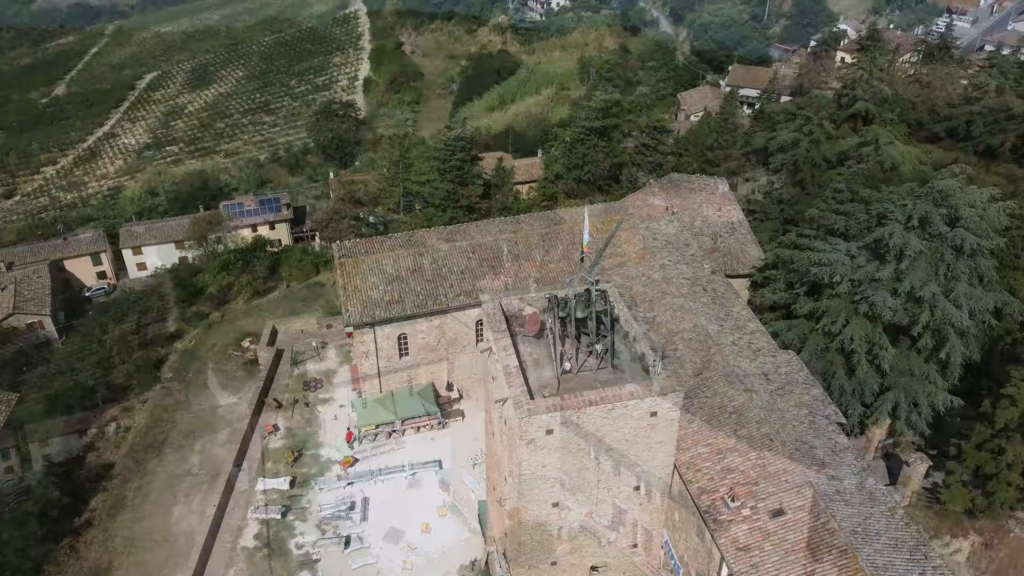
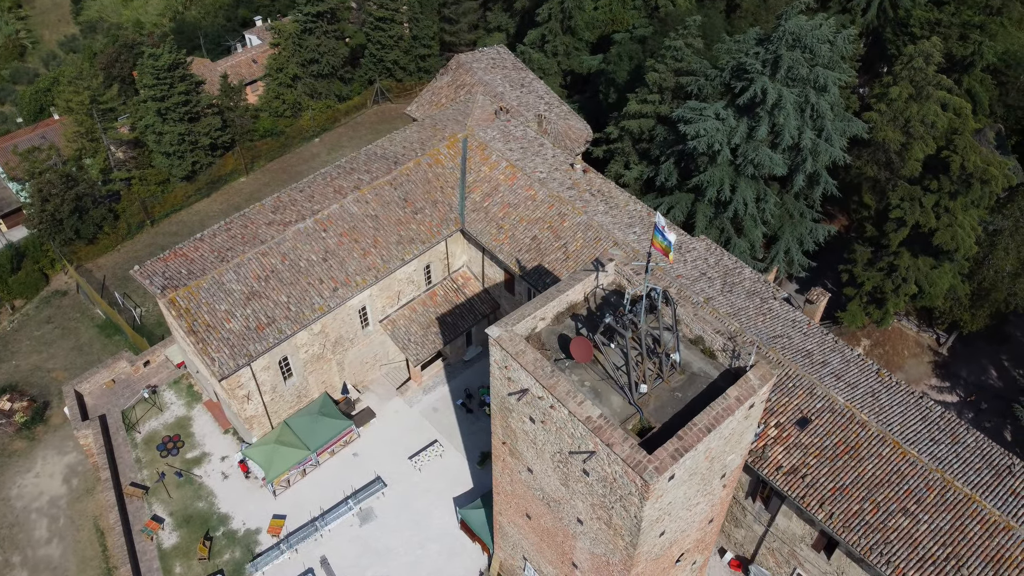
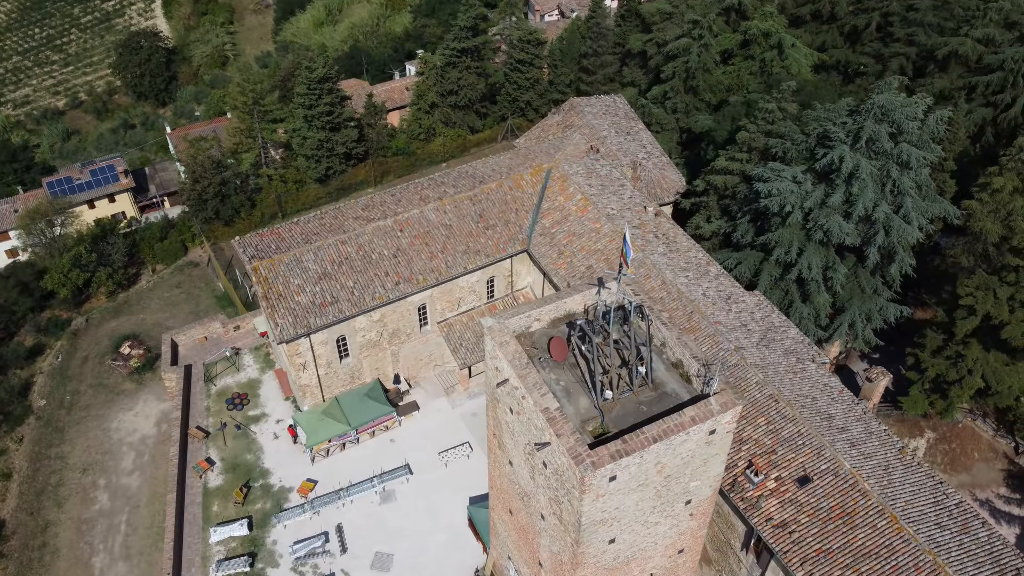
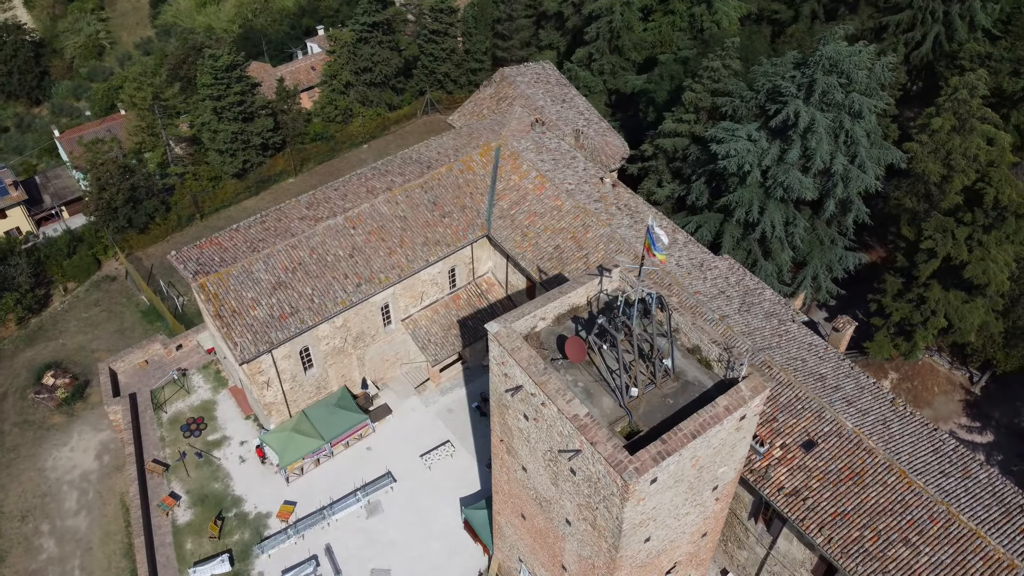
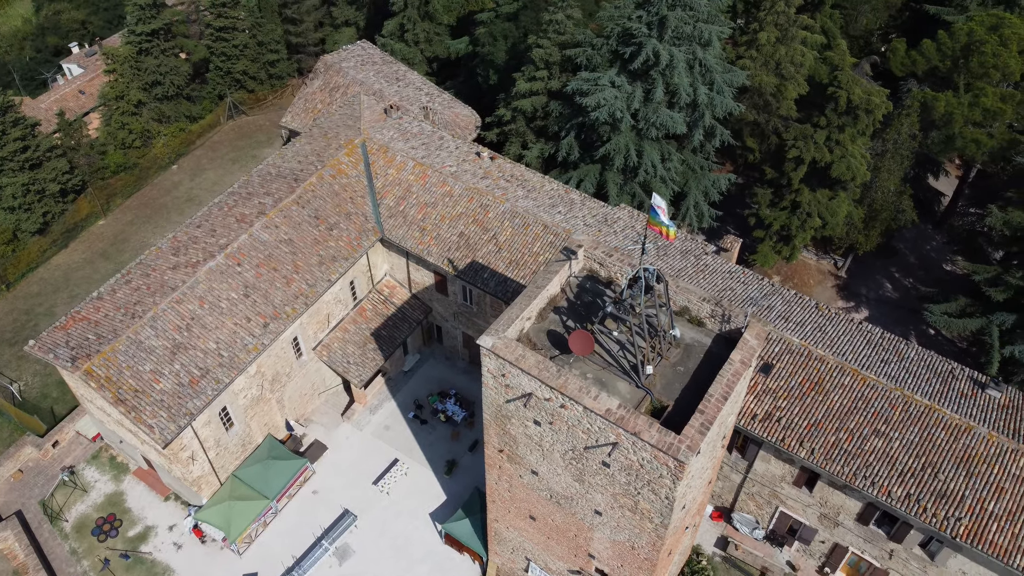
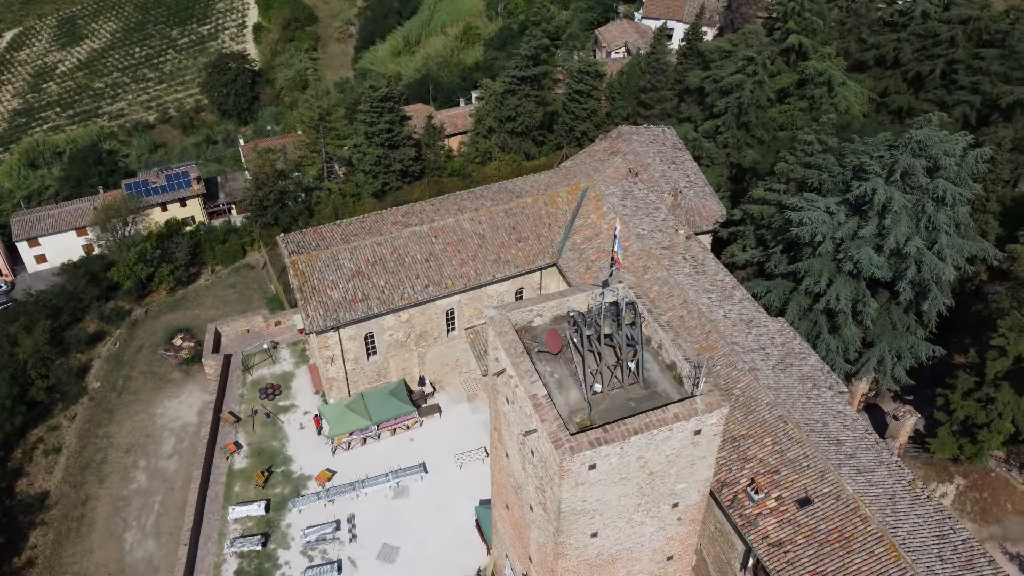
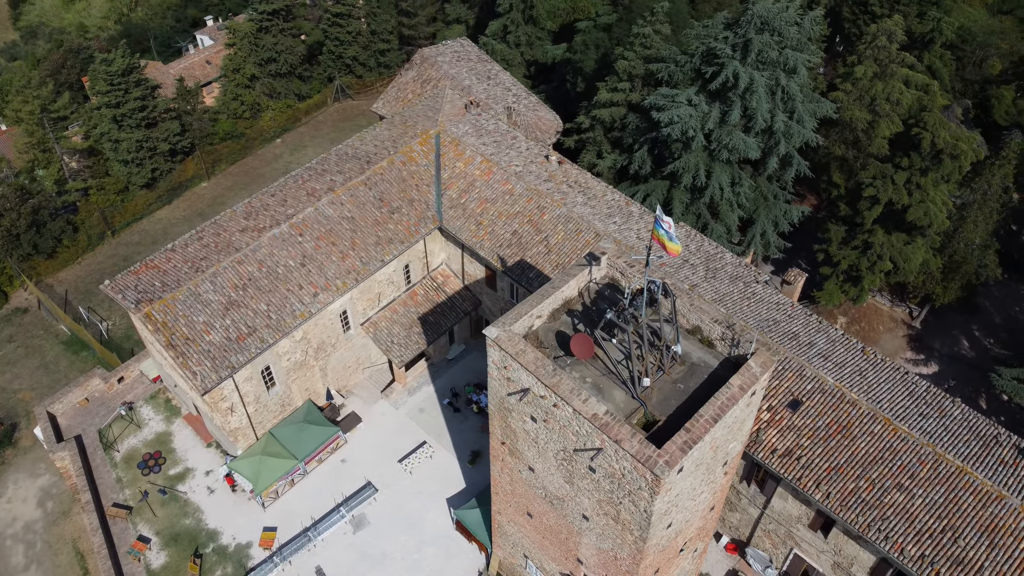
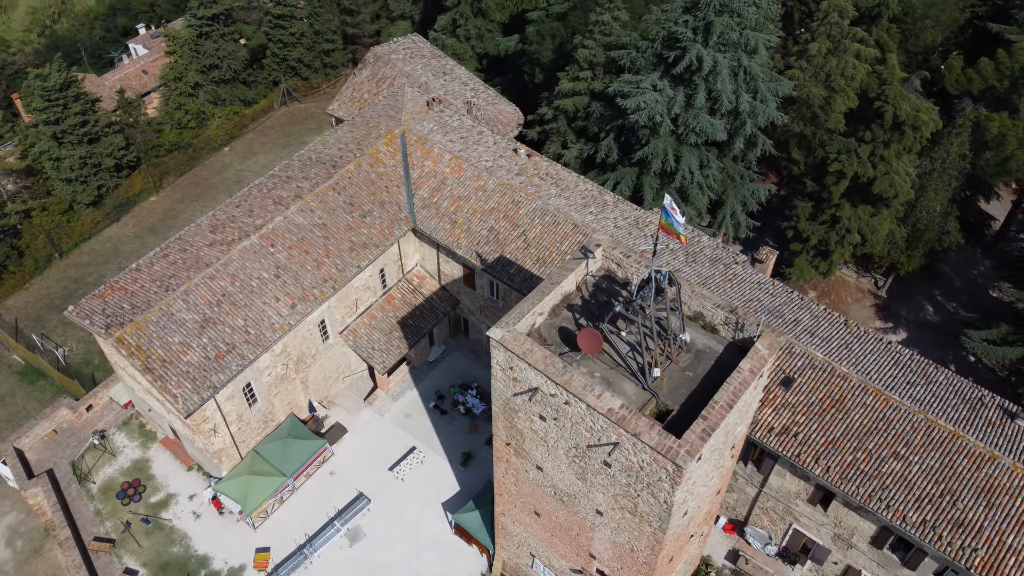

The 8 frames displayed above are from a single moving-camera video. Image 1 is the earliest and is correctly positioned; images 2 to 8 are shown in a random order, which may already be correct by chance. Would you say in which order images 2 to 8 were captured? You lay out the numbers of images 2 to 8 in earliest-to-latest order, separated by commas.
6, 3, 4, 2, 7, 8, 5
